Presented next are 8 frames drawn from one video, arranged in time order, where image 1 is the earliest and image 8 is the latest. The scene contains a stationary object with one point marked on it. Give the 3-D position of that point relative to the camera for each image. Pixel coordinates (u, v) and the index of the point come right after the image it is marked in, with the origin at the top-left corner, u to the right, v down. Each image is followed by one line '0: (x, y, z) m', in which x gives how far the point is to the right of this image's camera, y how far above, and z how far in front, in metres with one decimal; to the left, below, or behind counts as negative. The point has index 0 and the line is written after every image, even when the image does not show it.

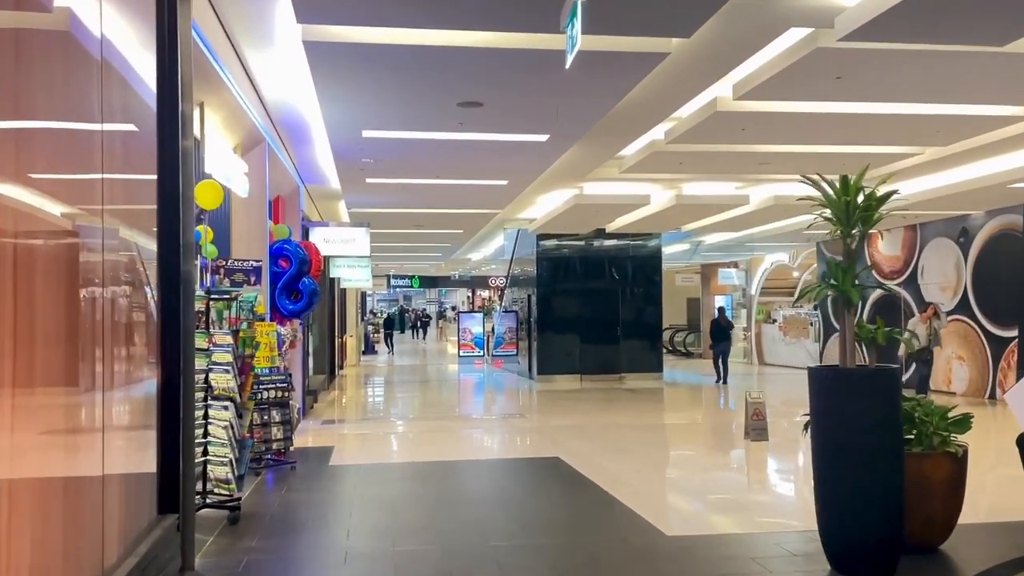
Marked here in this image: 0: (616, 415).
0: (+1.4, -1.8, +11.4) m
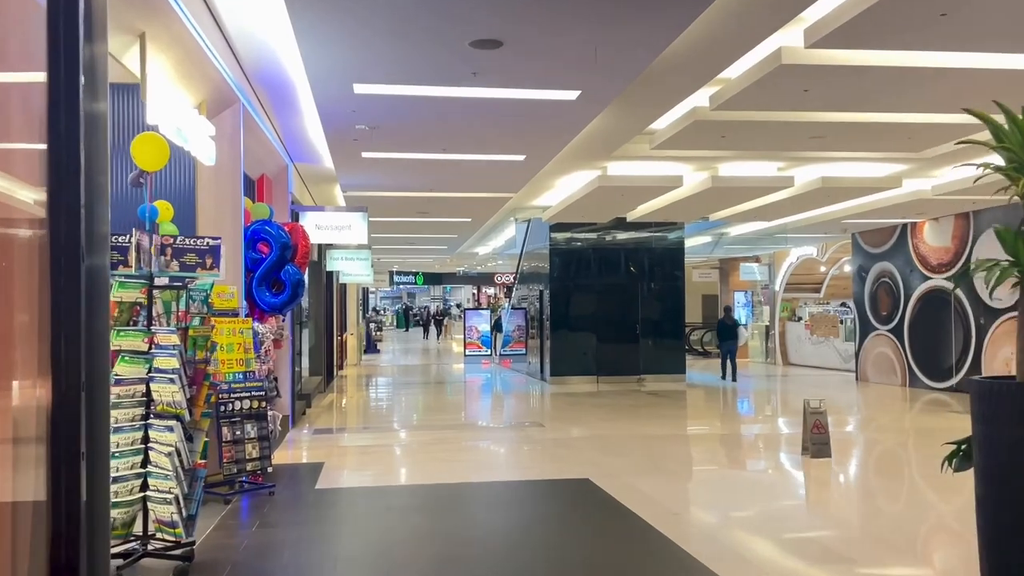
0: (+1.6, -1.7, +10.3) m
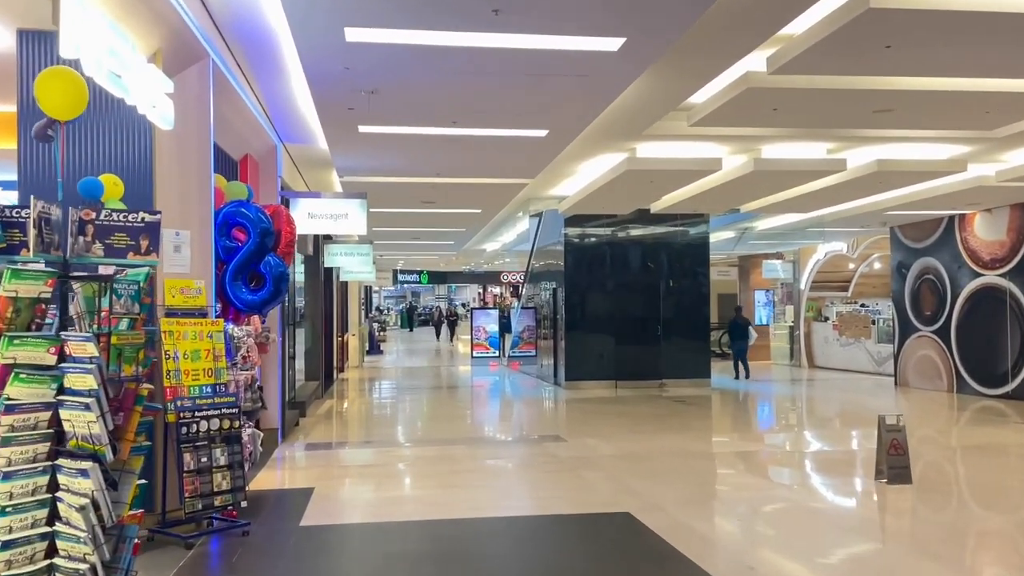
0: (+1.8, -1.7, +9.3) m
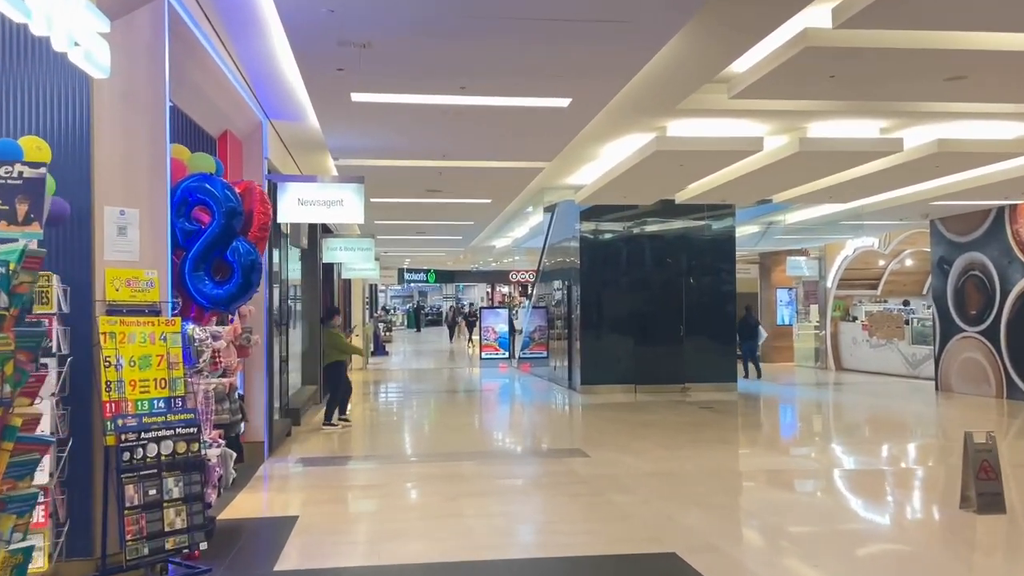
0: (+1.9, -1.6, +8.4) m
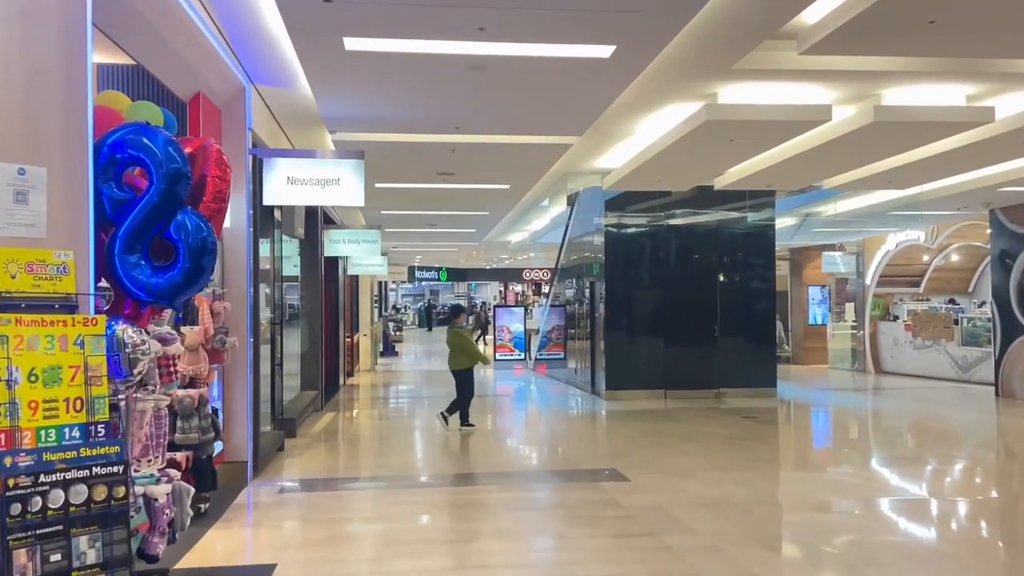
0: (+2.1, -1.6, +7.4) m
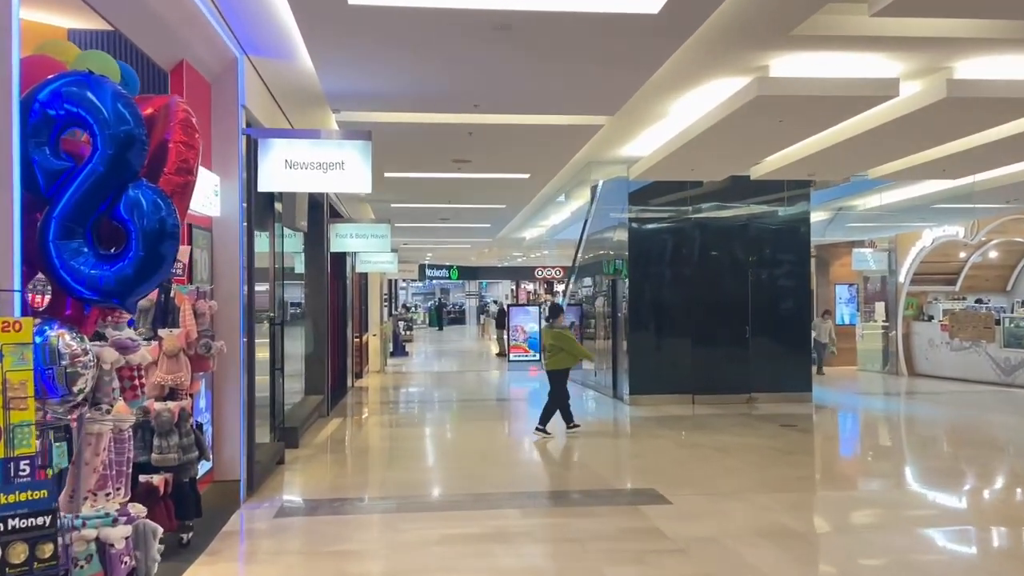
0: (+2.3, -1.5, +6.7) m
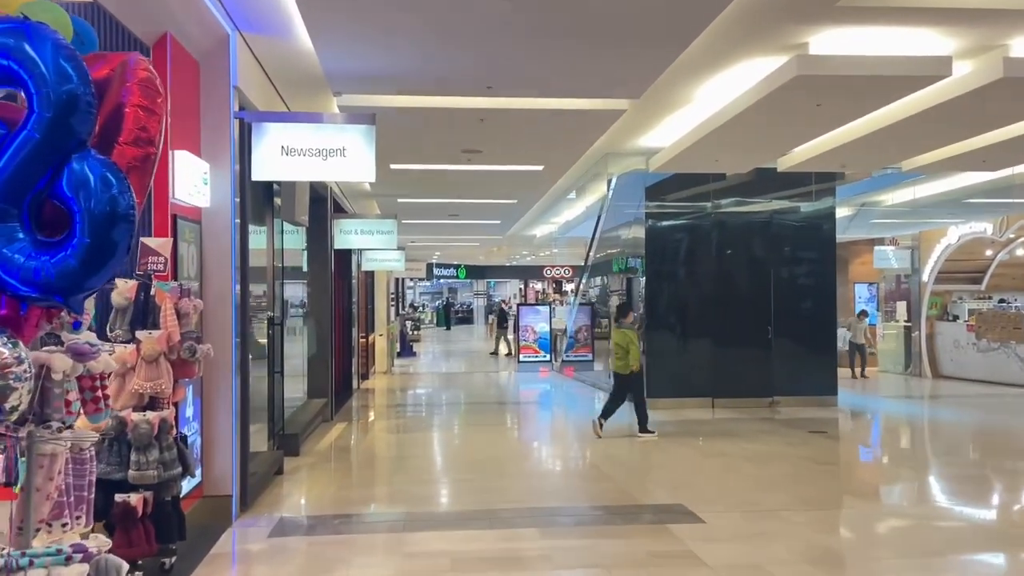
0: (+2.4, -1.5, +6.3) m
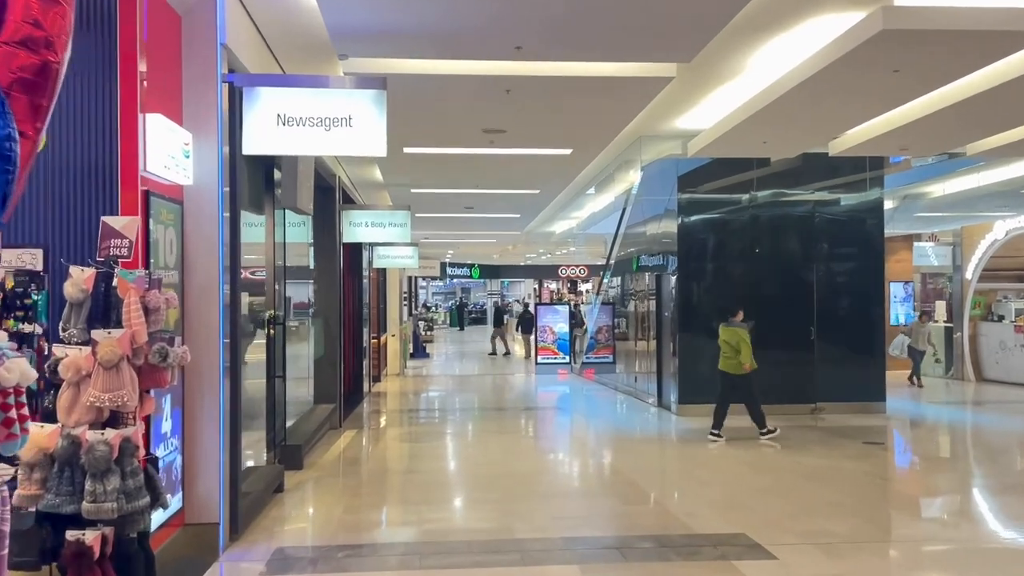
0: (+2.6, -1.5, +5.5) m
